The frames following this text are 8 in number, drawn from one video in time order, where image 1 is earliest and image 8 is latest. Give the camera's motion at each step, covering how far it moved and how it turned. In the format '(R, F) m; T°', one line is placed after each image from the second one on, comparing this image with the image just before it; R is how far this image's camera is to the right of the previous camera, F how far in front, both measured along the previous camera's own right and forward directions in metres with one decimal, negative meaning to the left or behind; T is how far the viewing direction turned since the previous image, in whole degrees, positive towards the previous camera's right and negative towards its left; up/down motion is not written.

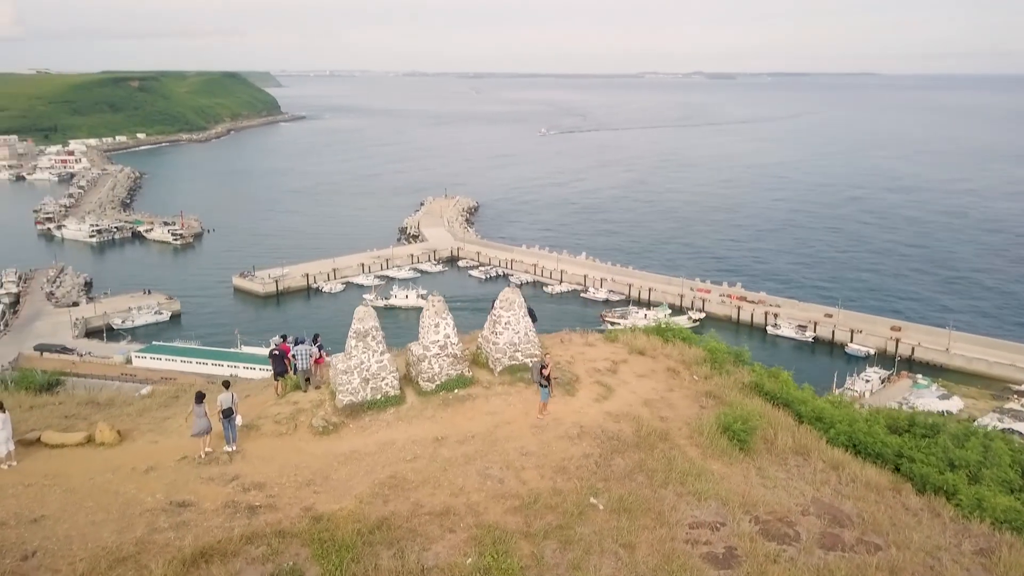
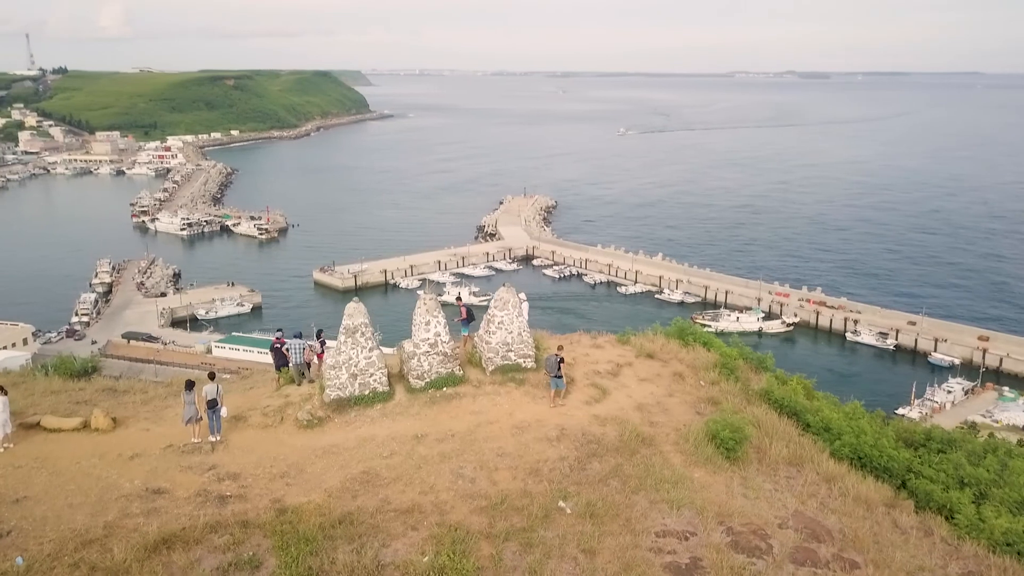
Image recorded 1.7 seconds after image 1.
(+0.5, +0.1) m; -5°
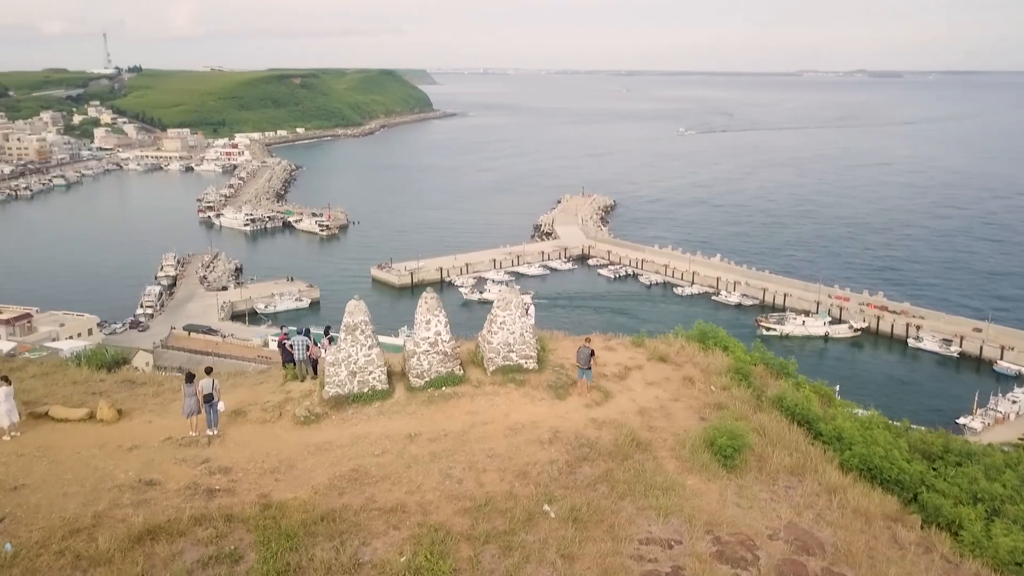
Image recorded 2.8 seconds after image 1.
(+0.4, 0.0) m; -4°
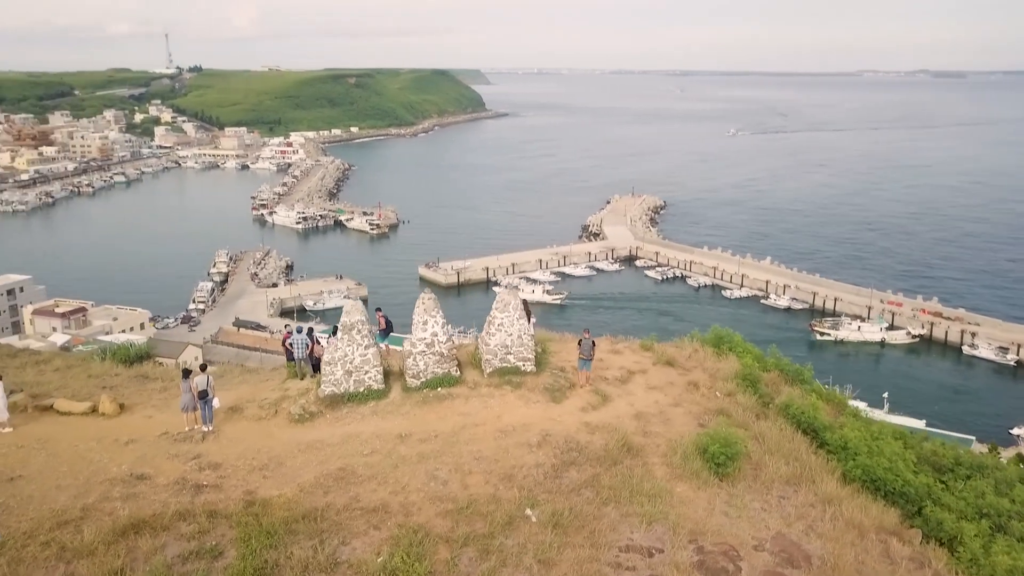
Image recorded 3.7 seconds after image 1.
(+0.3, 0.0) m; -3°
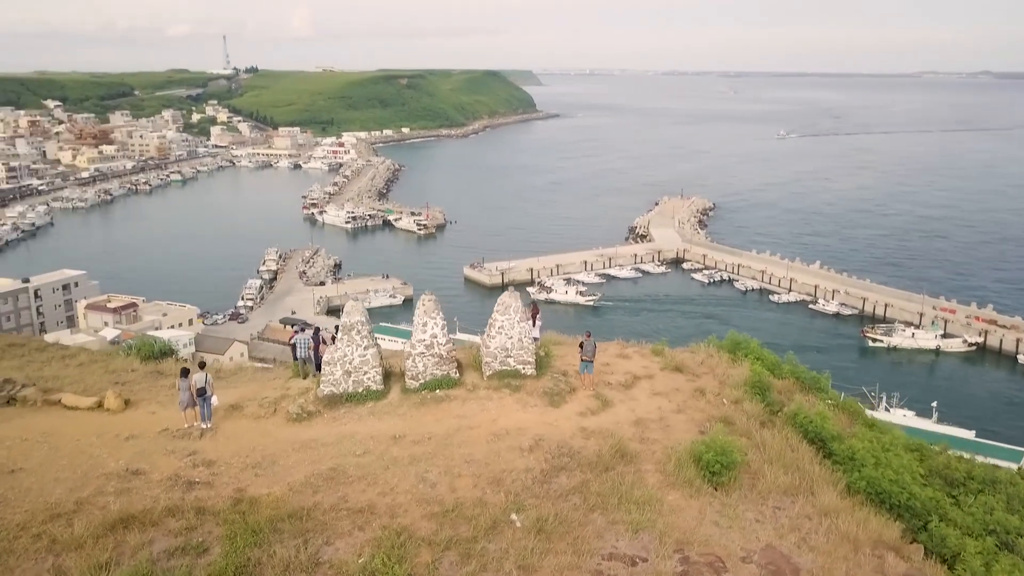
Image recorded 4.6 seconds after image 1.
(+0.3, 0.0) m; -3°
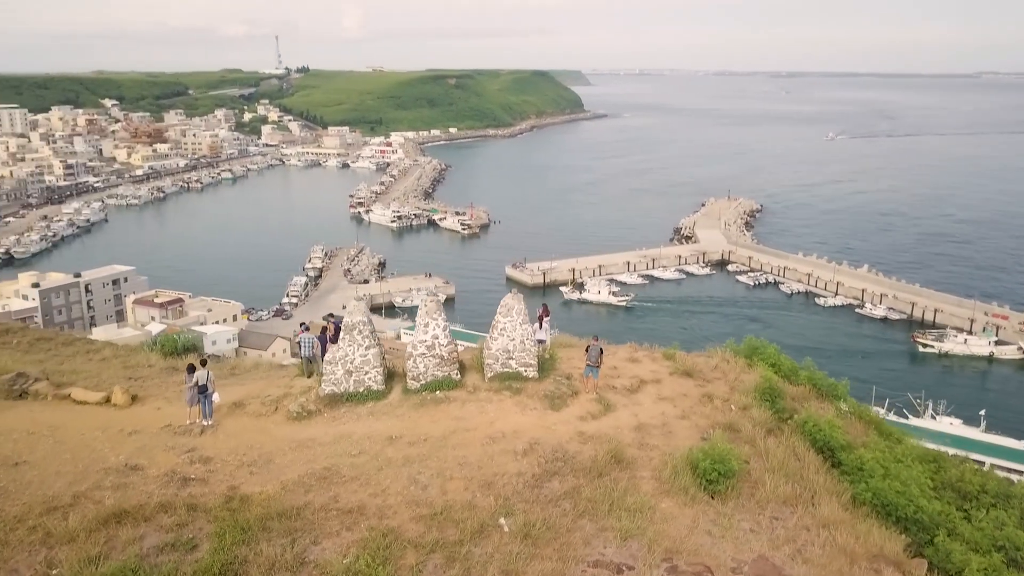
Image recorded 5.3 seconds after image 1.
(+0.3, 0.0) m; -3°
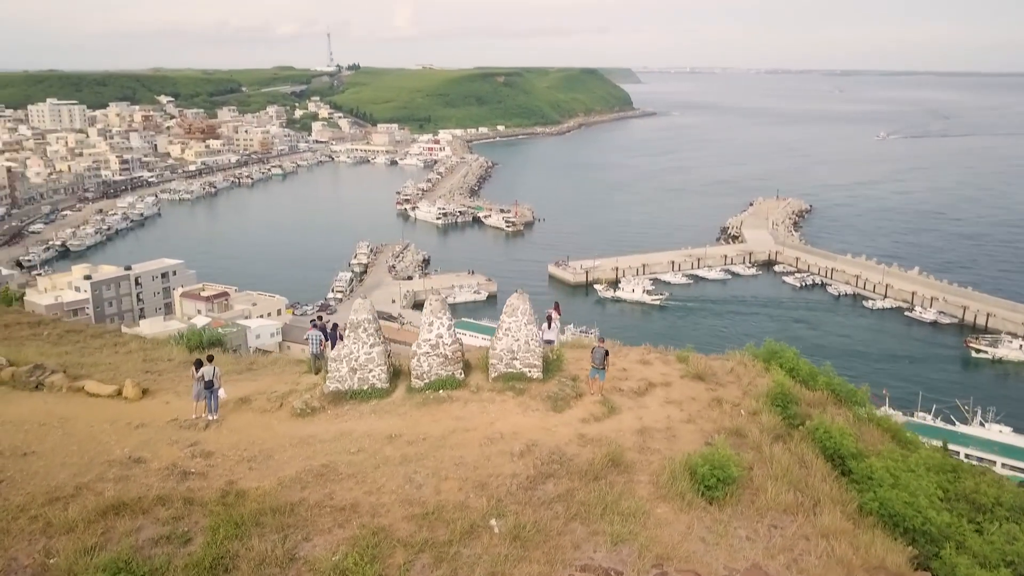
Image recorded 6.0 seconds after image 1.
(+0.2, 0.0) m; -3°
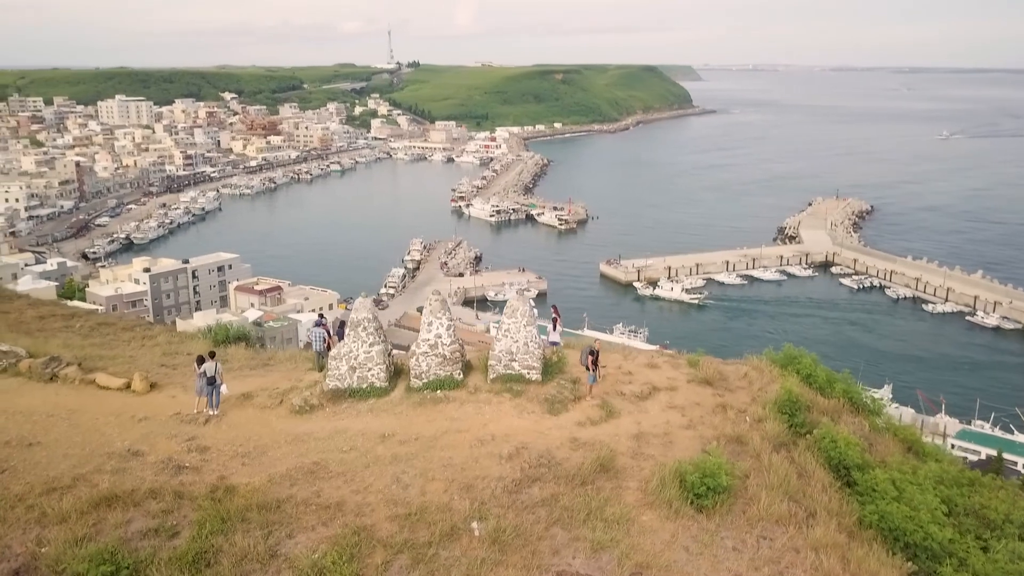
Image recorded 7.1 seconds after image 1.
(+0.3, 0.0) m; -3°
